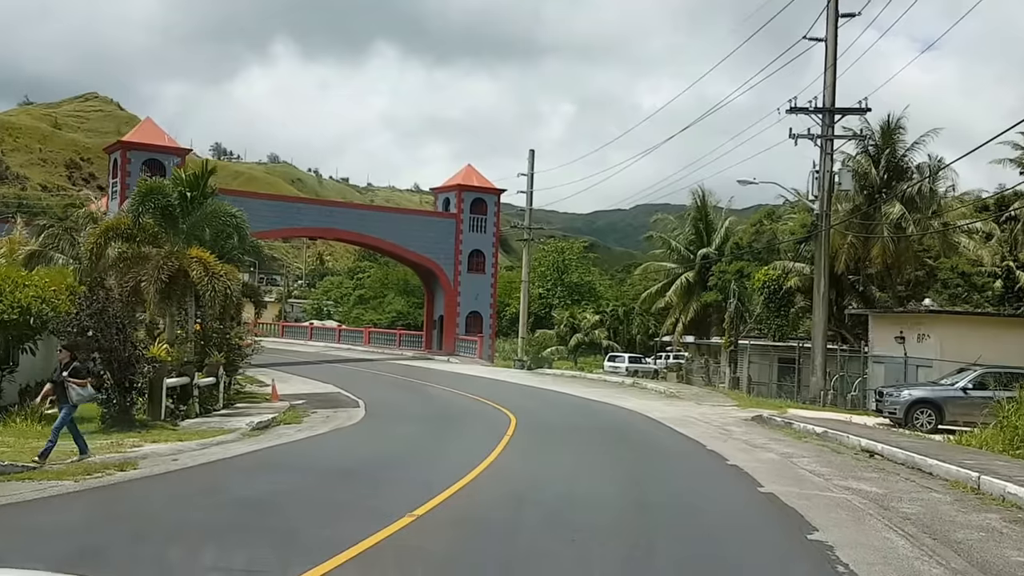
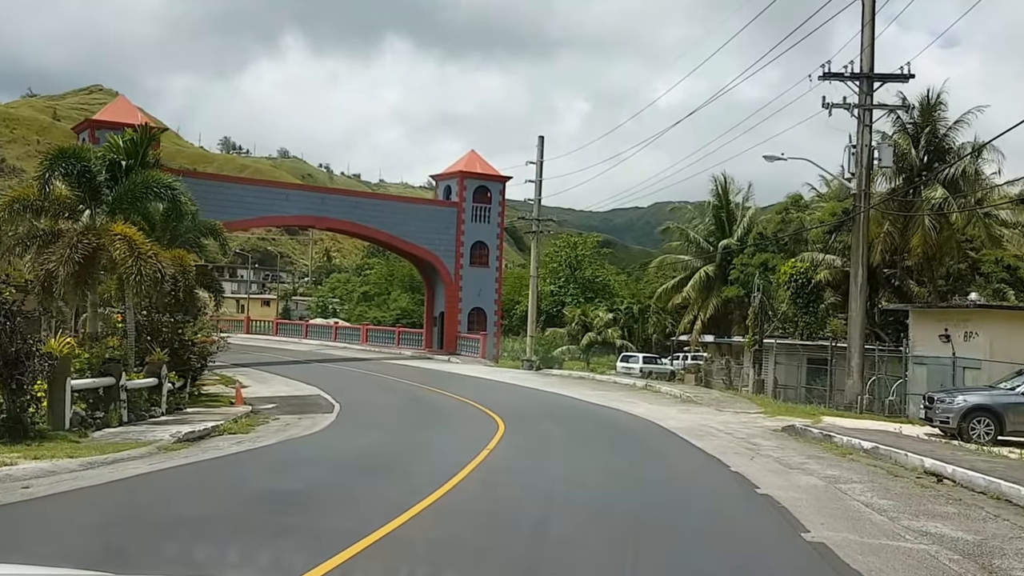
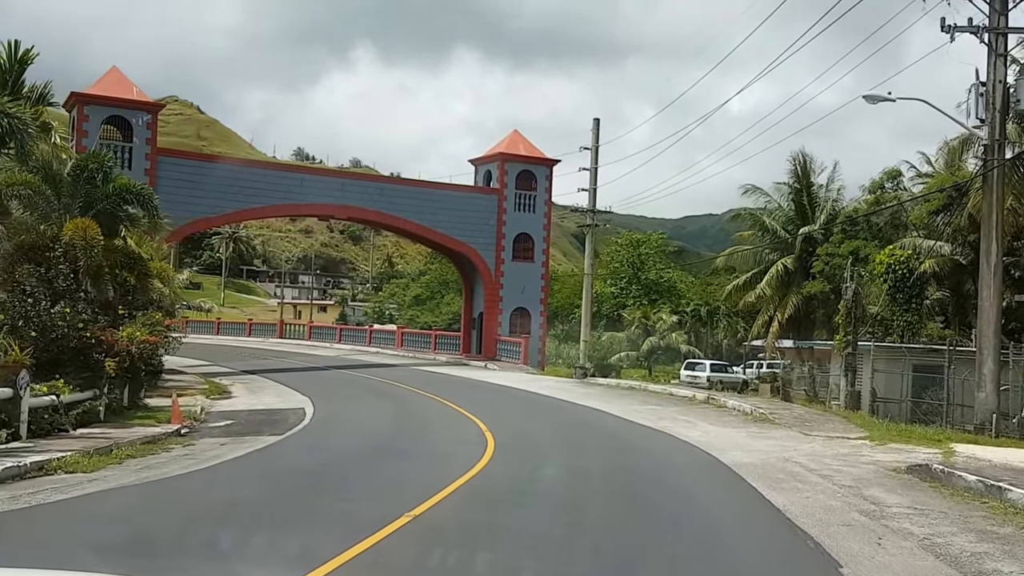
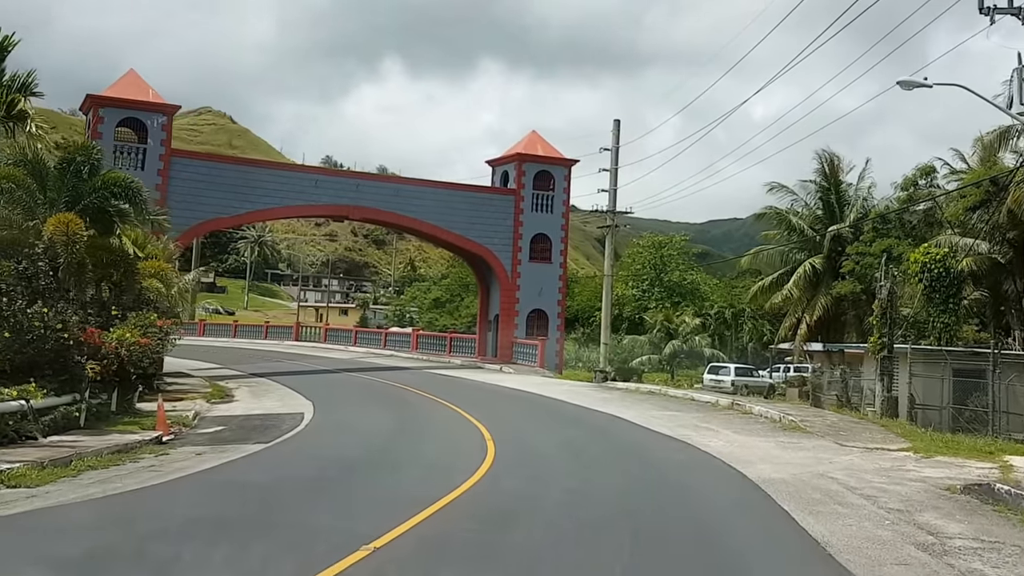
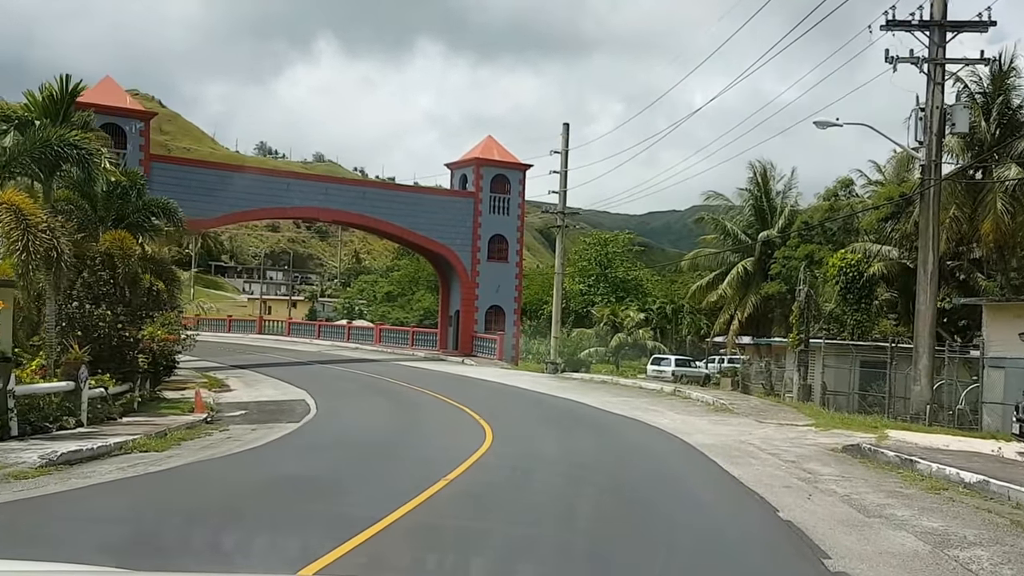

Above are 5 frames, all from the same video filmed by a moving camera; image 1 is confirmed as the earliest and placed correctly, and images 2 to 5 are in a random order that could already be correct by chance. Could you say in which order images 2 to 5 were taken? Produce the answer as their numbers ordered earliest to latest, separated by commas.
2, 5, 3, 4
